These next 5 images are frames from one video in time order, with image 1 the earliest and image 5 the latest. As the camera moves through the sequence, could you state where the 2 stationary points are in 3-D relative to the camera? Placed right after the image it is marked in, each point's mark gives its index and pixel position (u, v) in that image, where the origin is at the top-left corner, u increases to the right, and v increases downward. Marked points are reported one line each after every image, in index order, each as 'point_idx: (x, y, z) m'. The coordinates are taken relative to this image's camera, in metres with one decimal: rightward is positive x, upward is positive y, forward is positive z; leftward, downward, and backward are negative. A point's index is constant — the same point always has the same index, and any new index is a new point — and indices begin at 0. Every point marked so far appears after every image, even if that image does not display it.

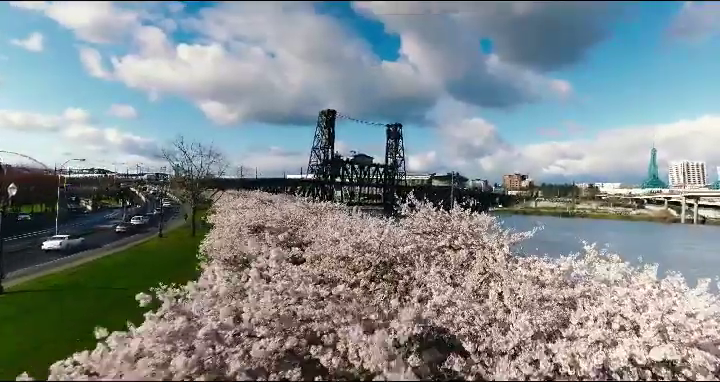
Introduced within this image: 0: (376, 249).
0: (+0.3, -1.1, +9.6) m
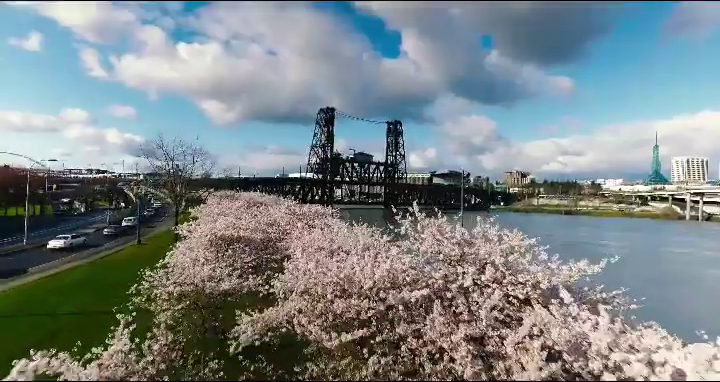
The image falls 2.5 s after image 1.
0: (+0.1, -1.2, +6.6) m
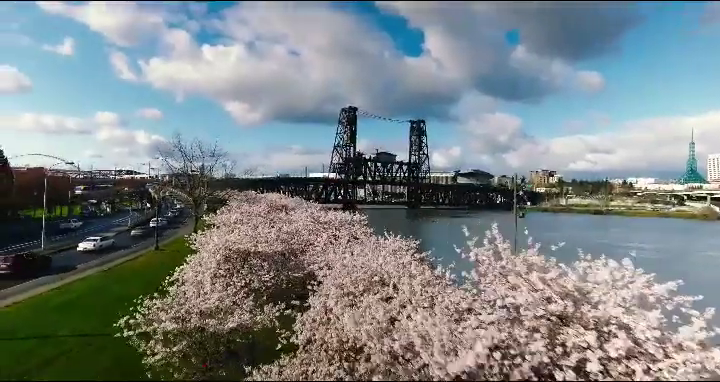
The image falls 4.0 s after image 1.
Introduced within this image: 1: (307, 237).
0: (+0.6, -1.4, +4.5) m
1: (-1.7, -1.5, +17.6) m
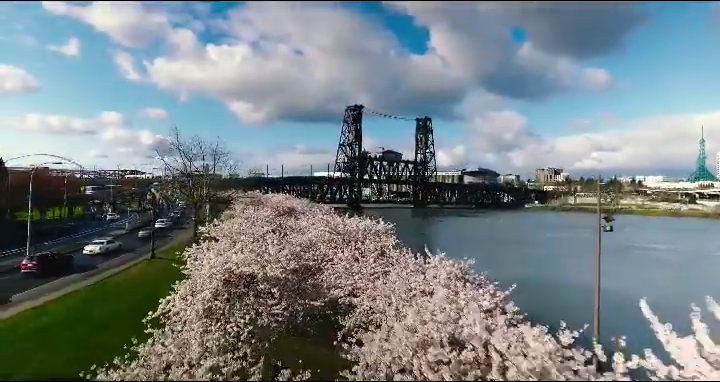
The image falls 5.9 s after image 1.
0: (+1.3, -1.6, +1.4) m
1: (-0.9, -1.7, +14.6) m
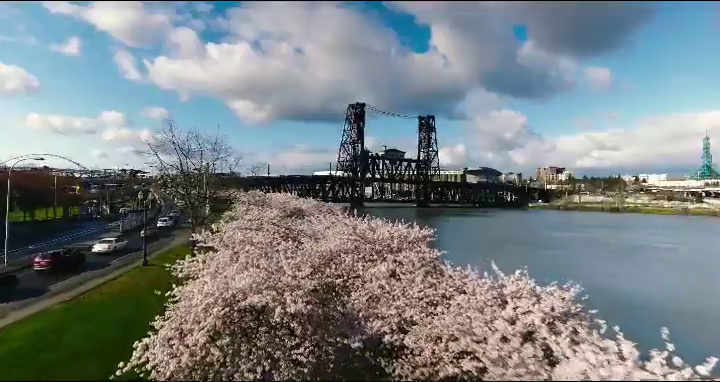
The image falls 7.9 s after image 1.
0: (+2.1, -1.5, -1.7) m
1: (-0.1, -1.6, +11.4) m
